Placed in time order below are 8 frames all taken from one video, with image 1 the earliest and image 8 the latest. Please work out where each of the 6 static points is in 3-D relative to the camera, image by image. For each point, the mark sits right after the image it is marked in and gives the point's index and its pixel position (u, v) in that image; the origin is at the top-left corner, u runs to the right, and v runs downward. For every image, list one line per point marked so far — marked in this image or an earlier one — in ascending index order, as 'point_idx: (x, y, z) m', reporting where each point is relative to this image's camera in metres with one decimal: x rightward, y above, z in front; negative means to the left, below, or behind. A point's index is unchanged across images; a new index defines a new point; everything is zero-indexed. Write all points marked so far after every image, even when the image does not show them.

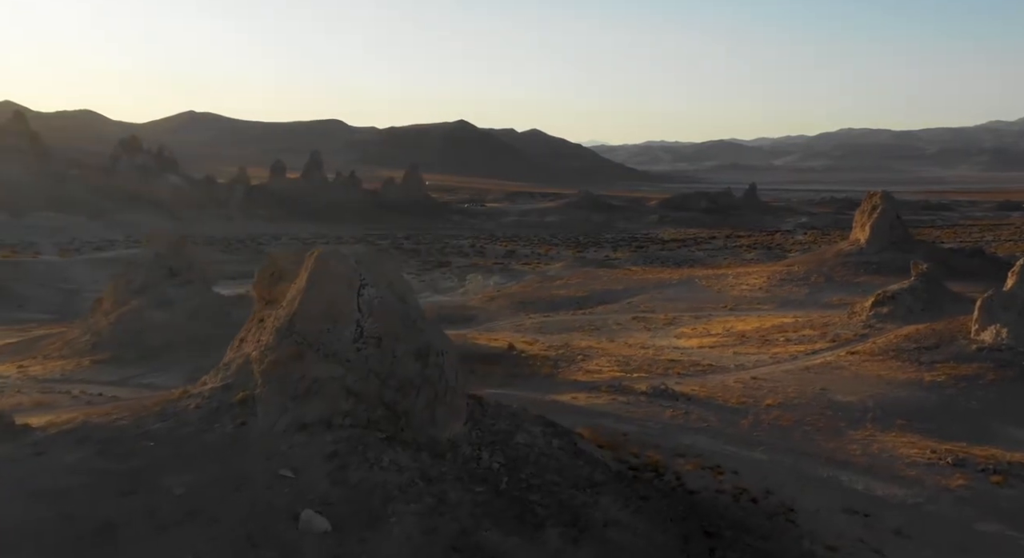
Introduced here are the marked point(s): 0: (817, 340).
0: (+6.2, -1.3, +18.4) m
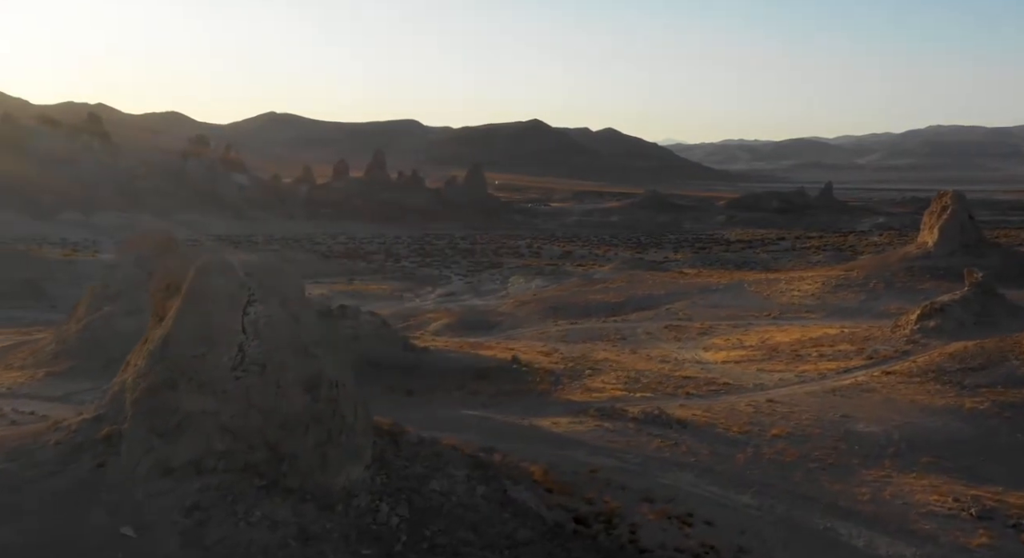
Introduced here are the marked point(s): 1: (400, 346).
0: (+6.3, -1.5, +16.8) m
1: (-1.9, -1.1, +15.0) m
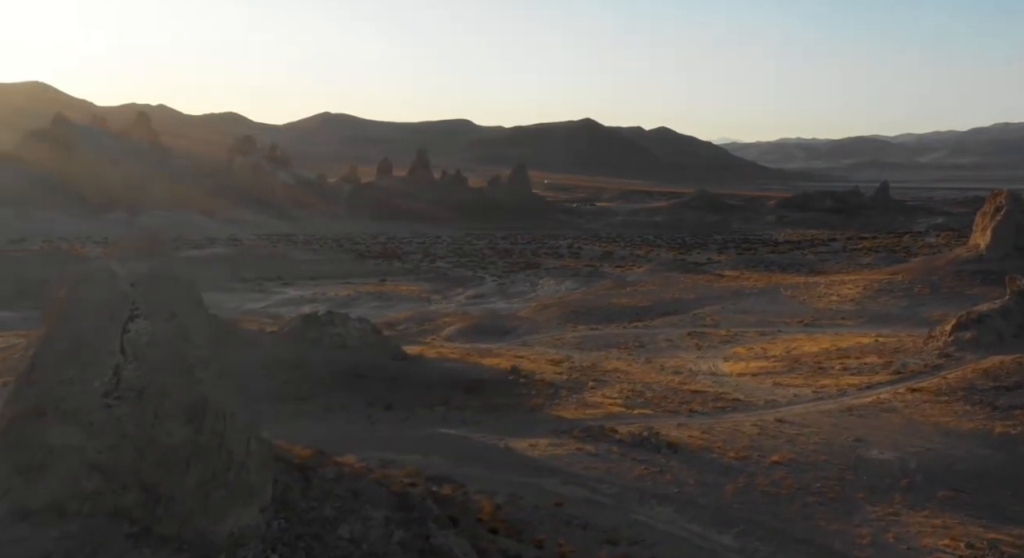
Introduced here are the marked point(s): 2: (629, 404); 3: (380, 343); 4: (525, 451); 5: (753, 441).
0: (+6.3, -1.6, +15.6) m
1: (-1.9, -1.2, +14.3) m
2: (+1.8, -1.9, +13.6) m
3: (-2.1, -1.0, +14.6) m
4: (+0.1, -1.9, +10.0) m
5: (+3.0, -2.0, +11.1) m
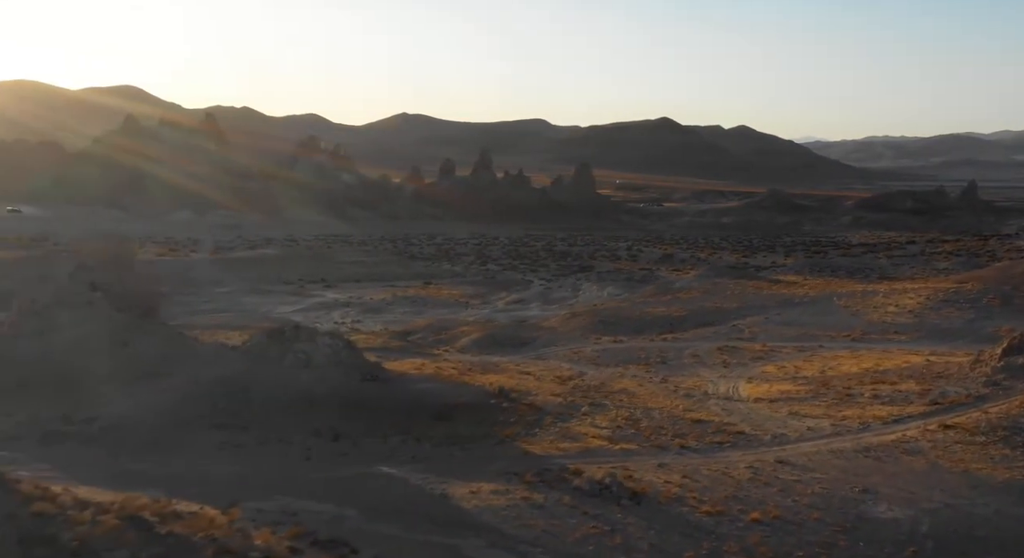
0: (+6.1, -1.9, +13.8) m
1: (-2.2, -1.4, +13.1) m
2: (+1.4, -2.1, +12.1) m
3: (-2.4, -1.2, +13.4) m
4: (-0.5, -2.1, +8.7) m
5: (+2.4, -2.2, +9.6) m
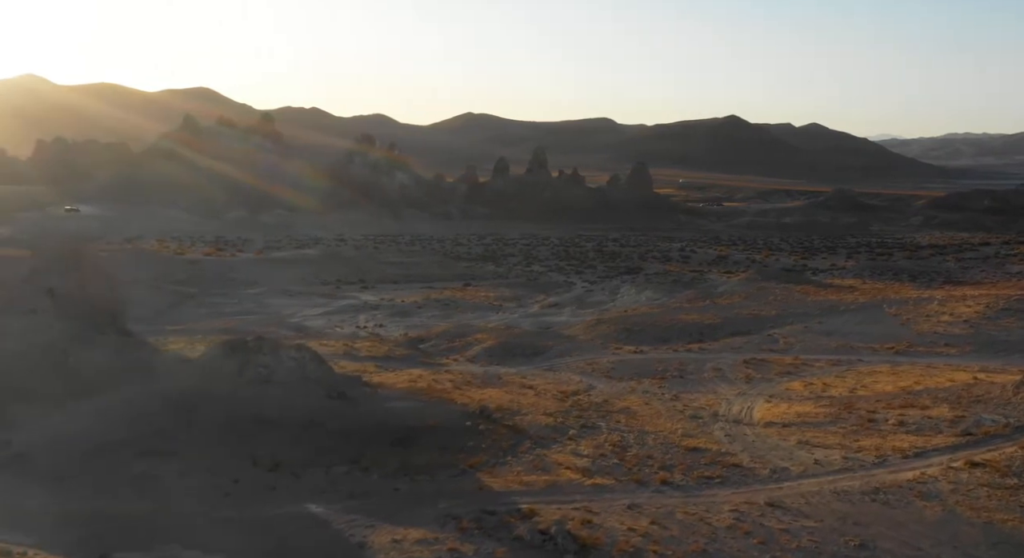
0: (+5.8, -2.1, +12.2) m
1: (-2.5, -1.5, +12.1) m
2: (+1.0, -2.3, +10.9) m
3: (-2.7, -1.4, +12.4) m
4: (-1.1, -2.3, +7.6) m
5: (+1.8, -2.4, +8.3) m
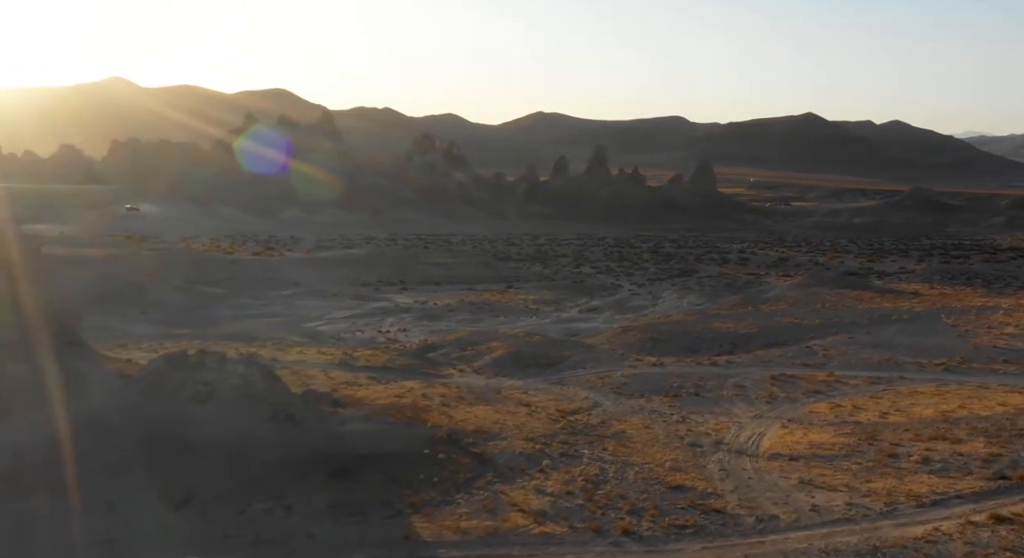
0: (+5.3, -2.3, +10.6) m
1: (-3.0, -1.7, +11.0) m
2: (+0.5, -2.4, +9.6) m
3: (-3.1, -1.5, +11.3) m
4: (-1.9, -2.4, +6.4) m
5: (+1.1, -2.6, +6.9) m
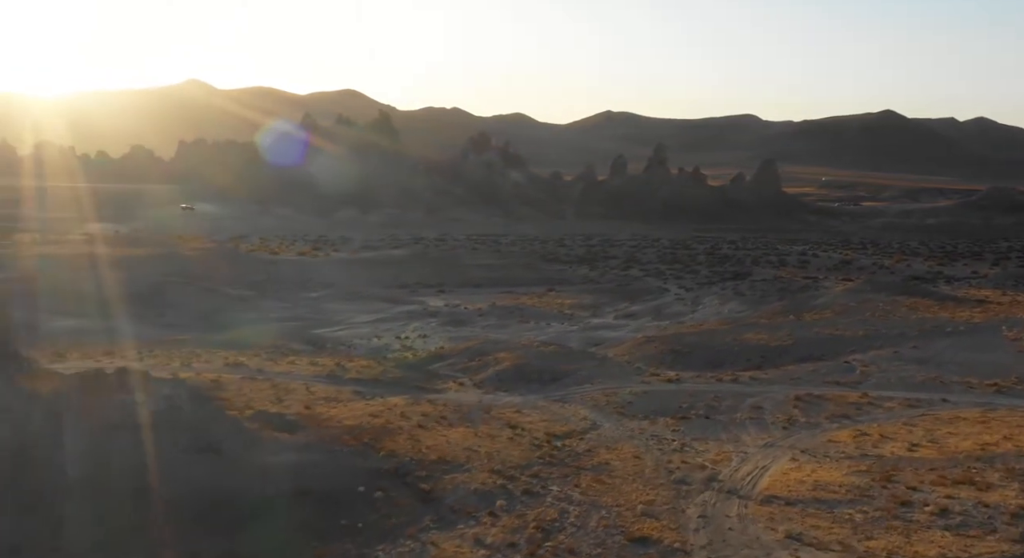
0: (+4.7, -2.5, +8.9) m
1: (-3.6, -1.8, +9.9) m
2: (-0.2, -2.6, +8.2) m
3: (-3.7, -1.6, +10.3) m
4: (-2.8, -2.6, +5.2) m
5: (+0.2, -2.7, +5.5) m
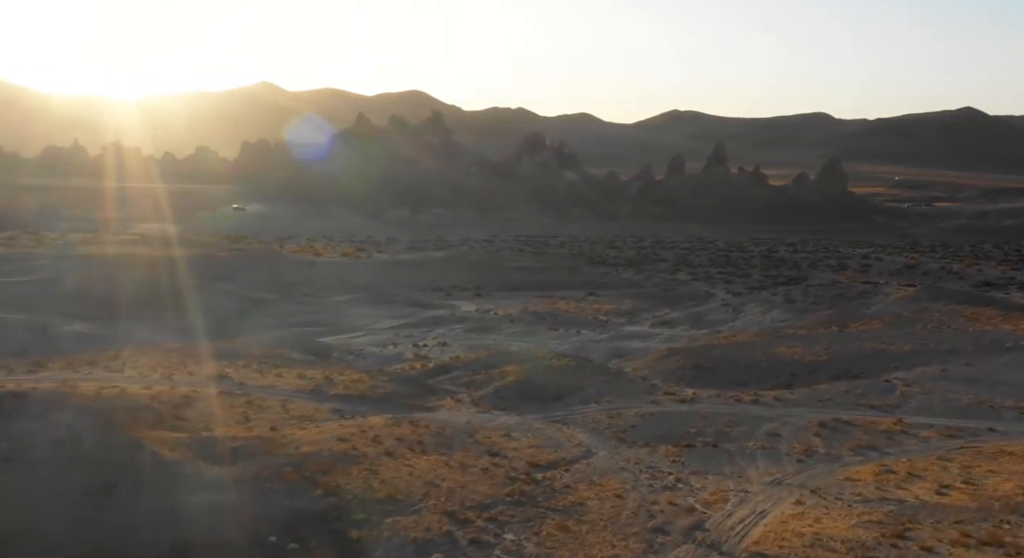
0: (+4.0, -2.7, +7.2) m
1: (-4.1, -2.0, +8.9) m
2: (-0.9, -2.8, +6.9) m
3: (-4.2, -1.8, +9.2) m
4: (-3.7, -2.7, +4.1) m
5: (-0.7, -2.9, +4.2) m
